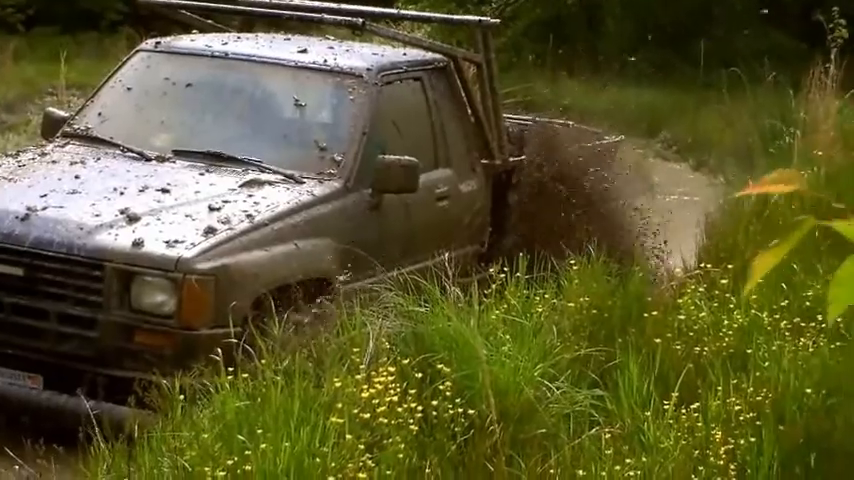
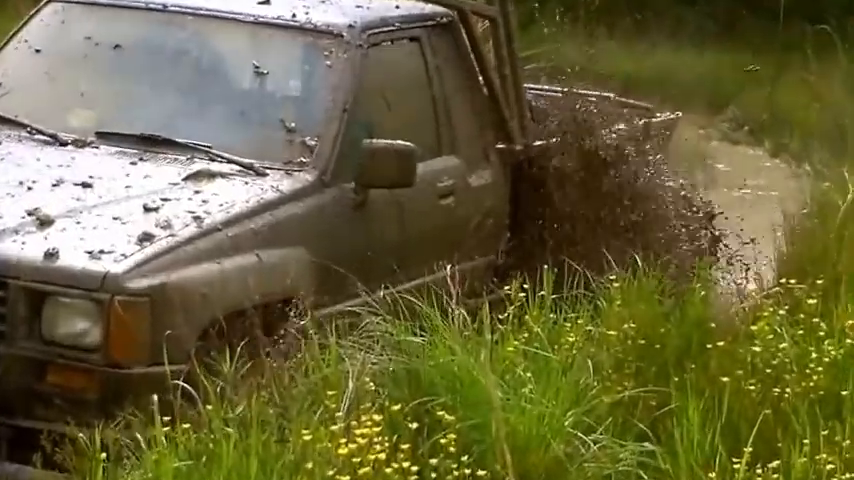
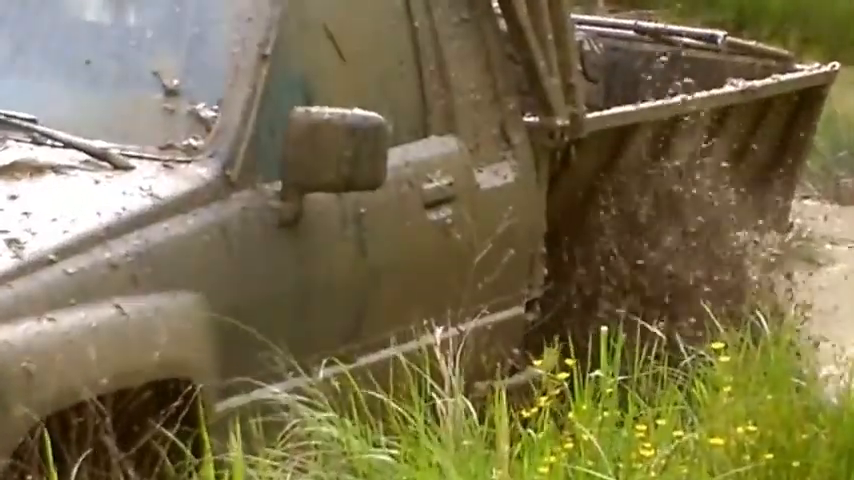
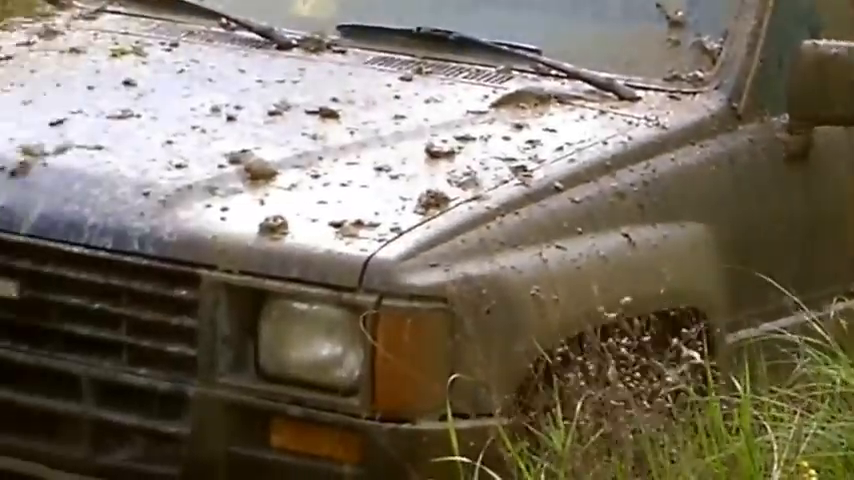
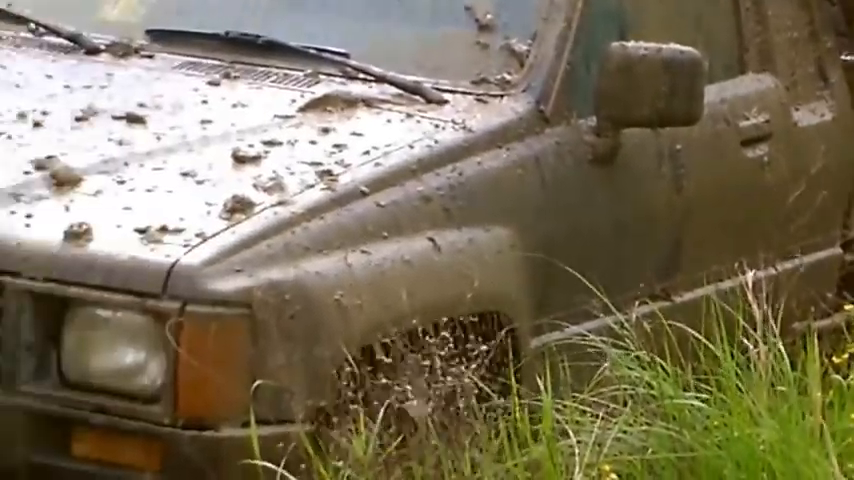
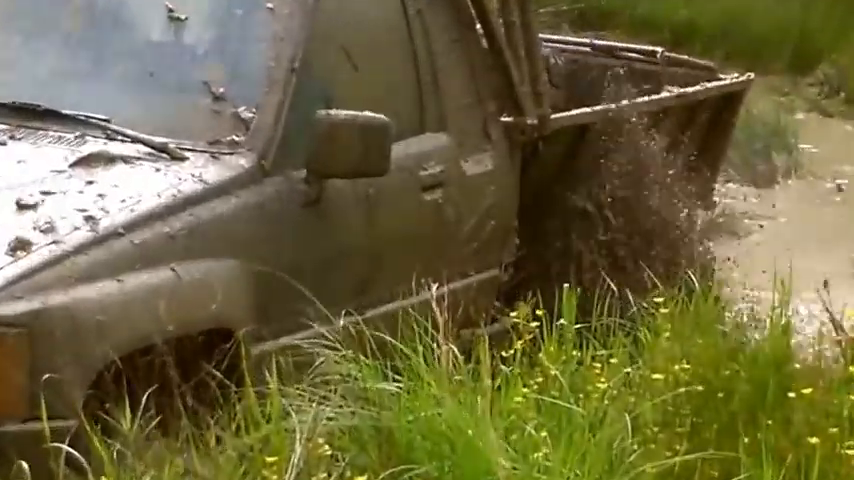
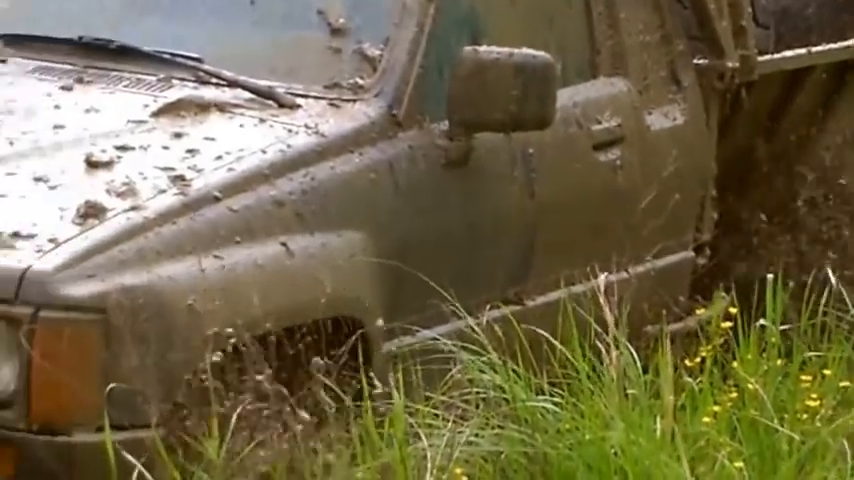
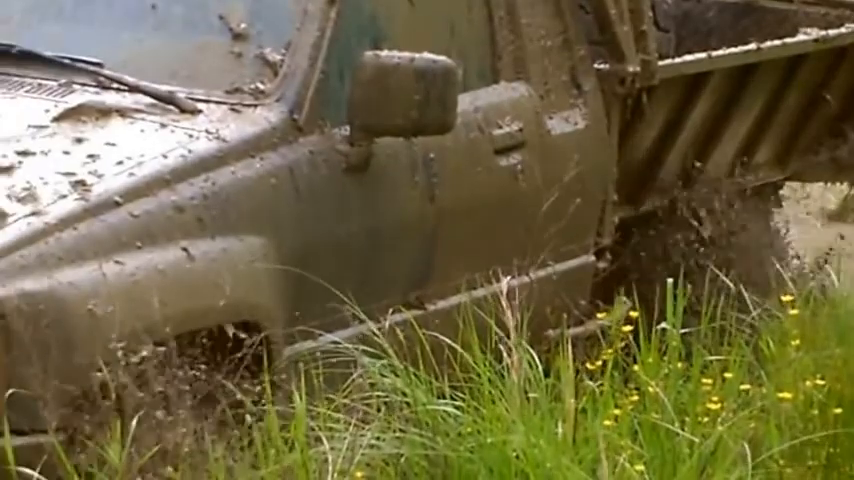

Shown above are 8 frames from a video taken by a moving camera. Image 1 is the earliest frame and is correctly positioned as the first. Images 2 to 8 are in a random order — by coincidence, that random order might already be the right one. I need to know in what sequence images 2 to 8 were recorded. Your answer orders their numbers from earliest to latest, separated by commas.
2, 6, 3, 8, 7, 5, 4
